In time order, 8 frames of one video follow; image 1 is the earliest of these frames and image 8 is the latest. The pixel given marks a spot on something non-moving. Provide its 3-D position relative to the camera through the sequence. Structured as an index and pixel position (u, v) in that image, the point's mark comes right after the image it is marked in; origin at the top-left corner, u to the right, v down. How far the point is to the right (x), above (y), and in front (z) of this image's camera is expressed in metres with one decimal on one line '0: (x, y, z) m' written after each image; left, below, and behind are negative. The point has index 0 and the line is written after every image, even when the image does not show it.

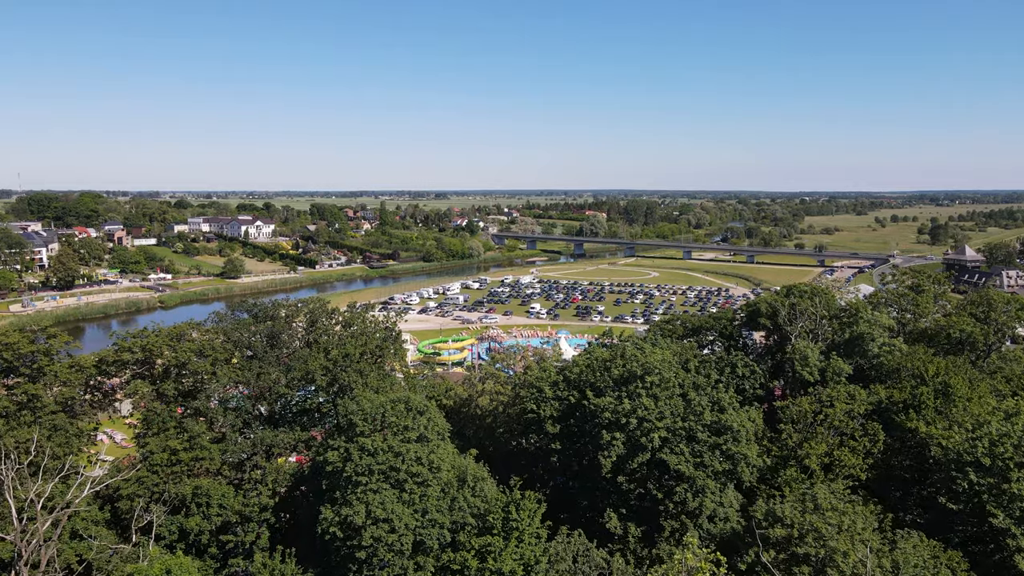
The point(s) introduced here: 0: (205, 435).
0: (-7.4, -3.6, +17.8) m
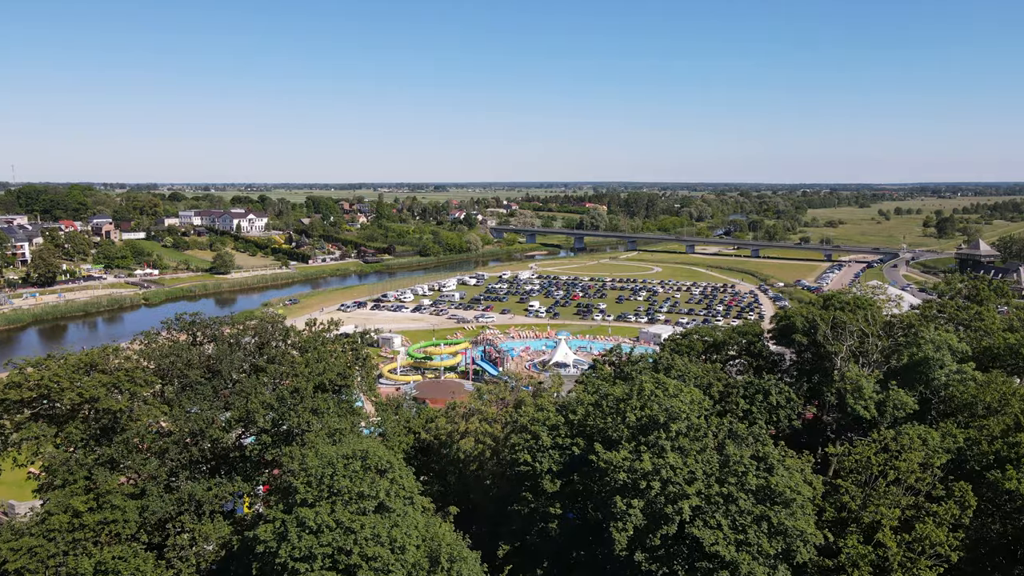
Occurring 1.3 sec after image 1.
0: (-7.6, -4.0, +14.2) m
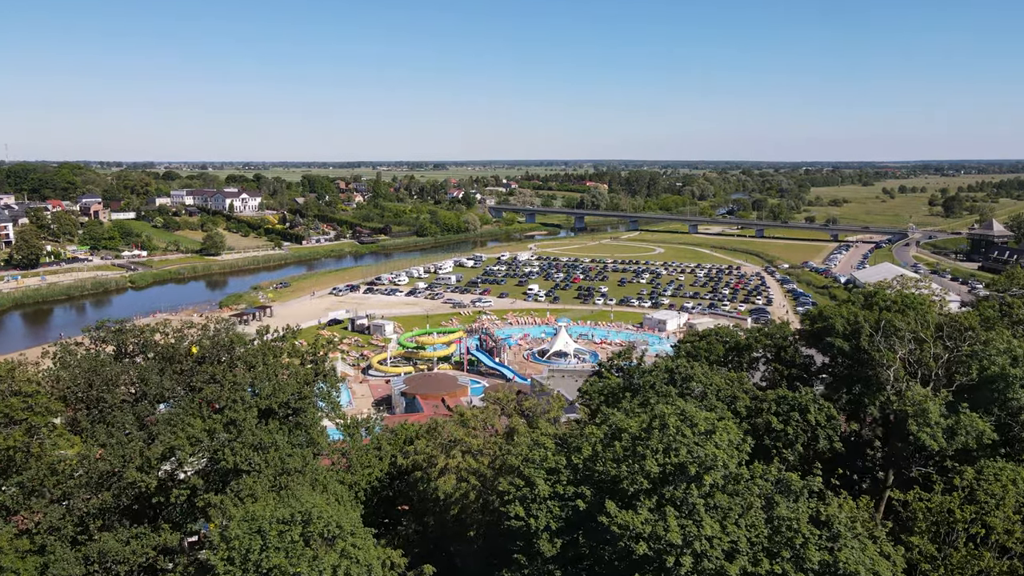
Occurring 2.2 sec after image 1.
0: (-7.8, -4.1, +11.4) m
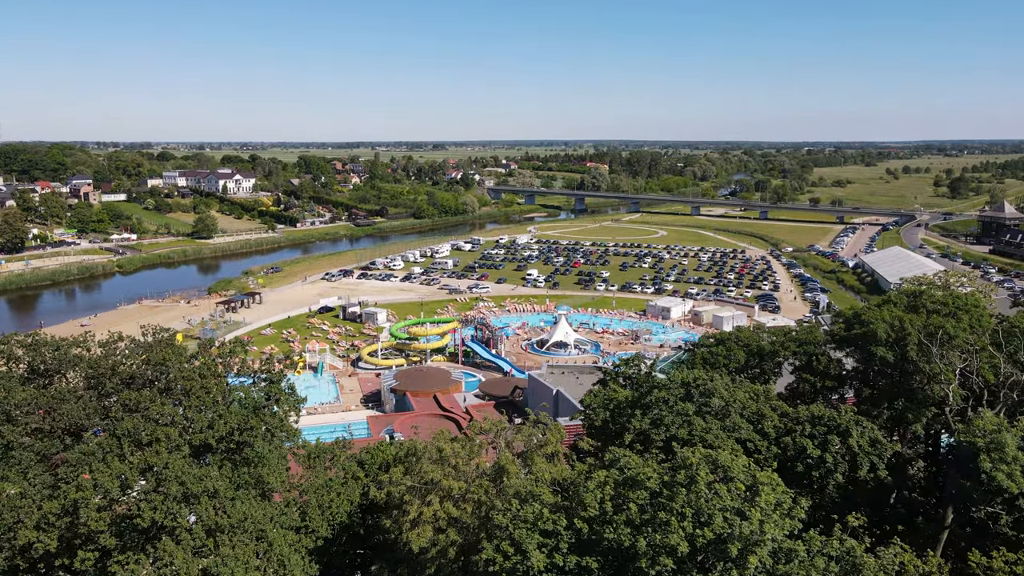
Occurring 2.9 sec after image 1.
0: (-8.0, -4.3, +9.1) m
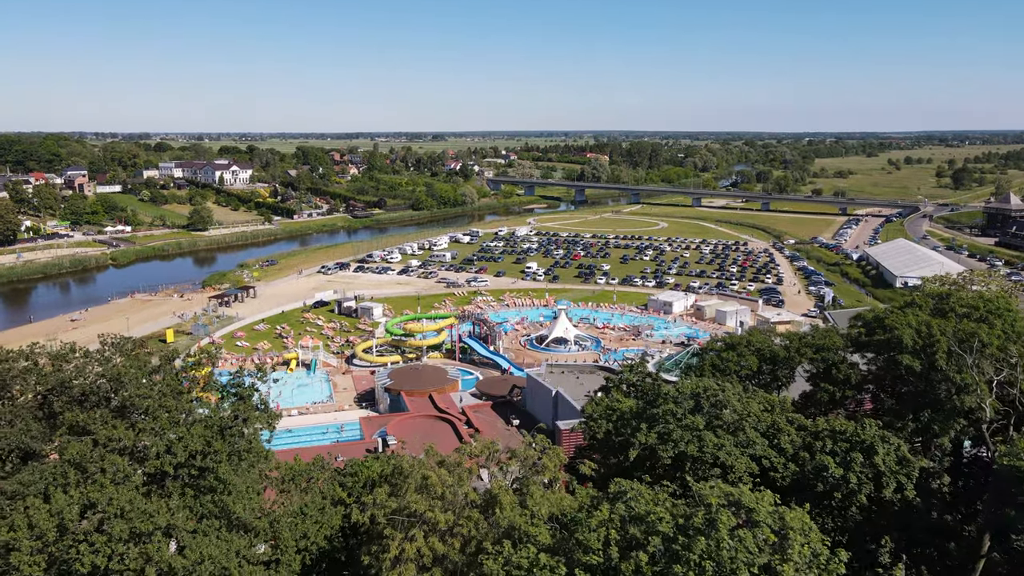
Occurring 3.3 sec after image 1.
0: (-8.1, -4.4, +8.0) m
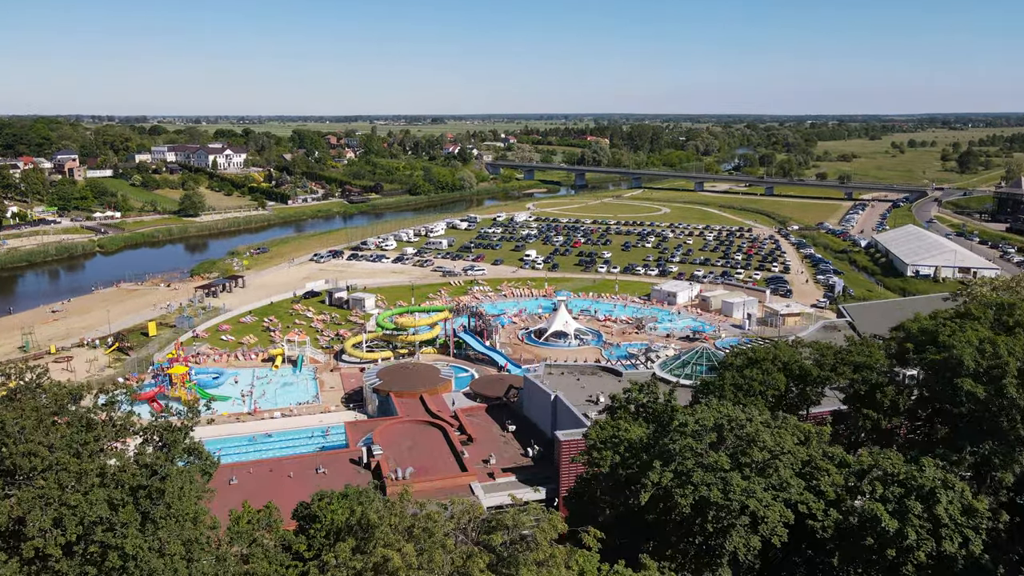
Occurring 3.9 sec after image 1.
0: (-8.2, -4.7, +5.9) m
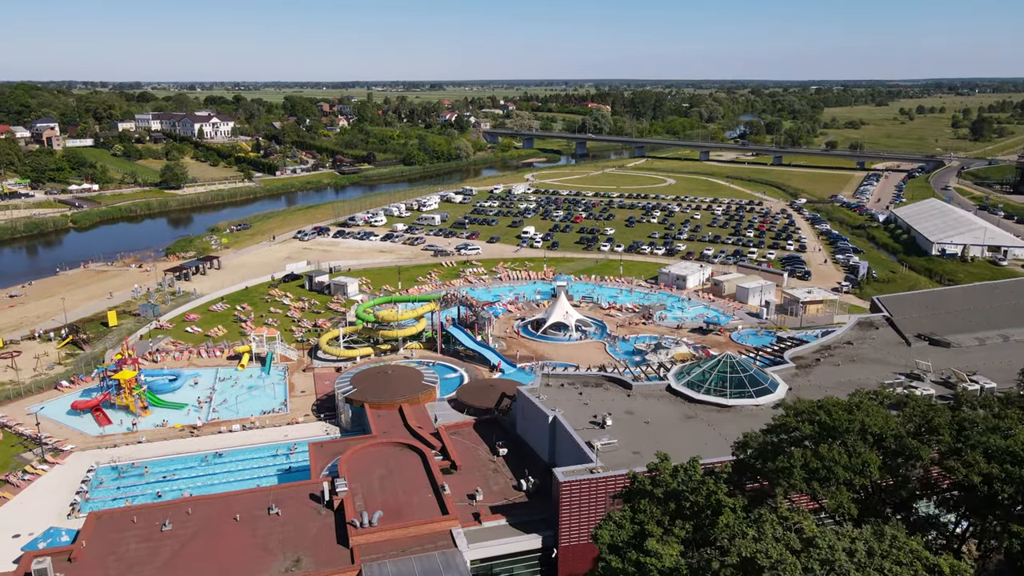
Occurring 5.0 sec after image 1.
0: (-8.5, -5.7, +1.9) m
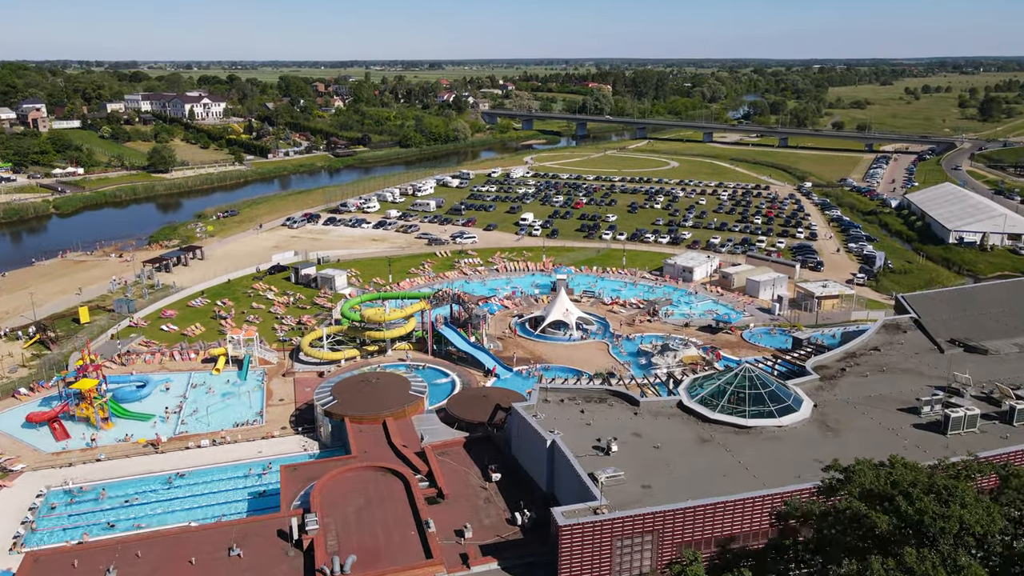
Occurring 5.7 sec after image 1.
0: (-8.7, -6.5, -0.6) m
